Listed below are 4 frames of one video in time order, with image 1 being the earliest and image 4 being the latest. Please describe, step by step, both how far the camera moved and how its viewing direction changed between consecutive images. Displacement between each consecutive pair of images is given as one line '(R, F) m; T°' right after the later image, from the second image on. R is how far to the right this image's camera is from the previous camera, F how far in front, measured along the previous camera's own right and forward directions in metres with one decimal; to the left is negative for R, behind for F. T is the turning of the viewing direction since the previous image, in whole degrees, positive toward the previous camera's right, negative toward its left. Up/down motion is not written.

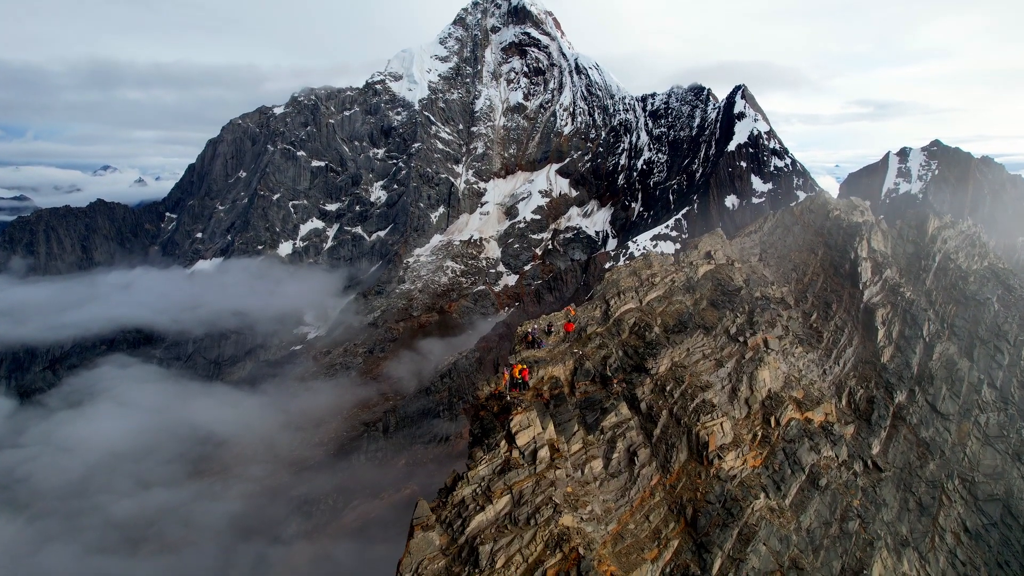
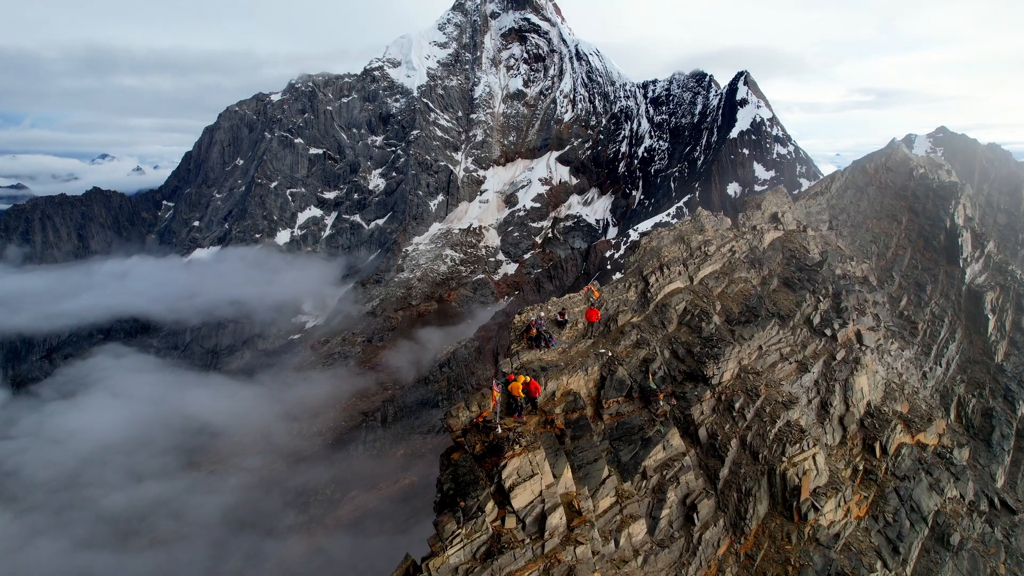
(+0.1, +6.0) m; 0°
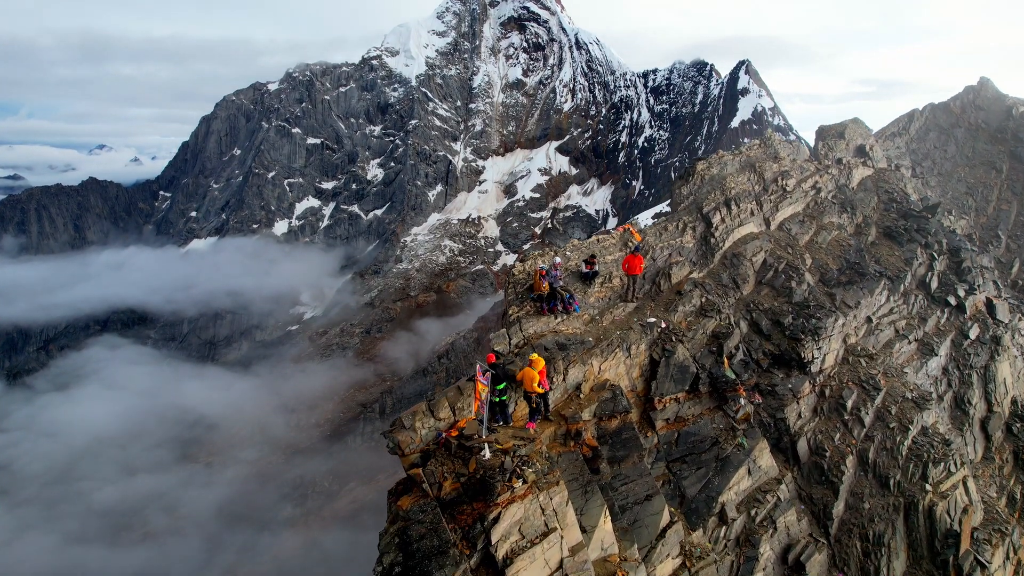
(0.0, +4.3) m; 0°
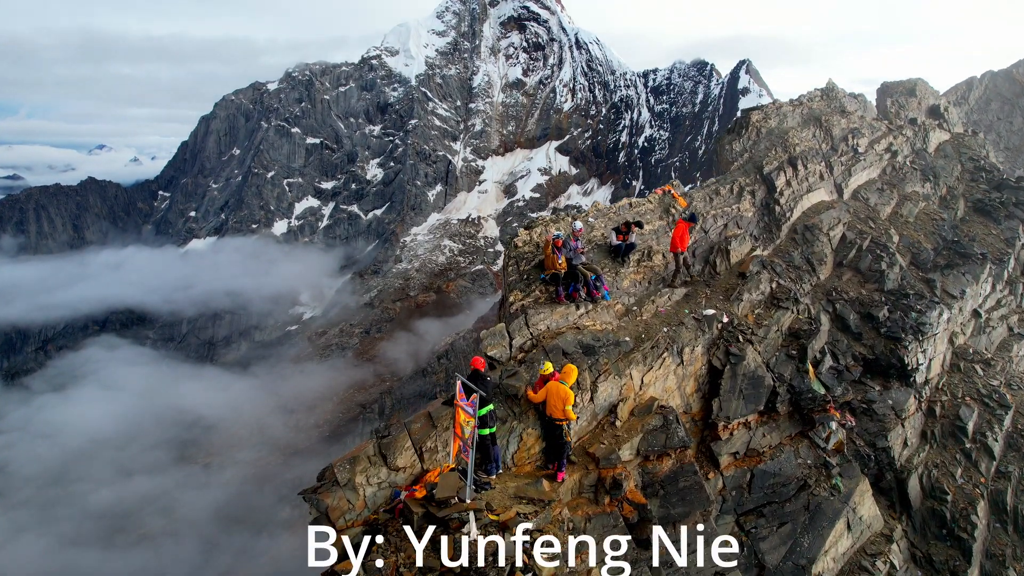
(0.0, +2.2) m; 0°
